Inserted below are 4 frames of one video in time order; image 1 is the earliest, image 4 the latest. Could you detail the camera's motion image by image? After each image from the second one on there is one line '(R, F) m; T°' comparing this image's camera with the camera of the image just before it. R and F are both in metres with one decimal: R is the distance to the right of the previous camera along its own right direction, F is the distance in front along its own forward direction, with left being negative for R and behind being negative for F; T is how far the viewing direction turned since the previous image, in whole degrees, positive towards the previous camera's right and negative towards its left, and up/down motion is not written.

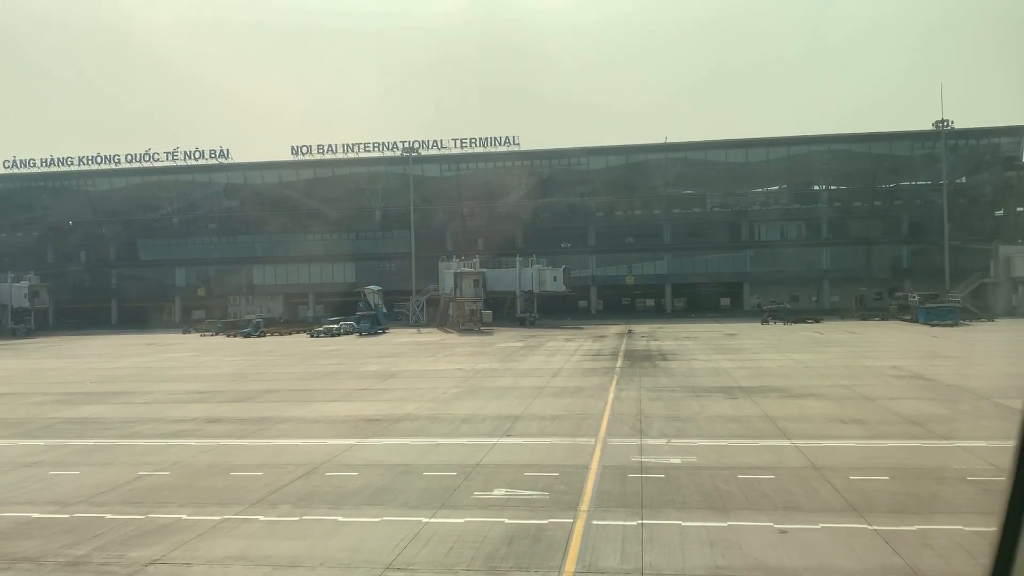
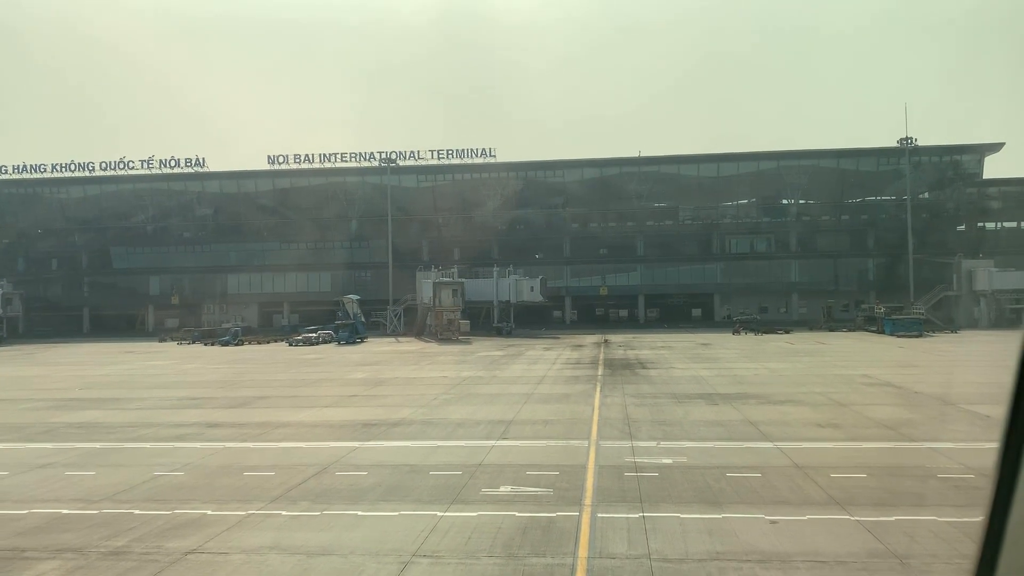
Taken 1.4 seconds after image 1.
(-0.7, -0.8) m; +2°
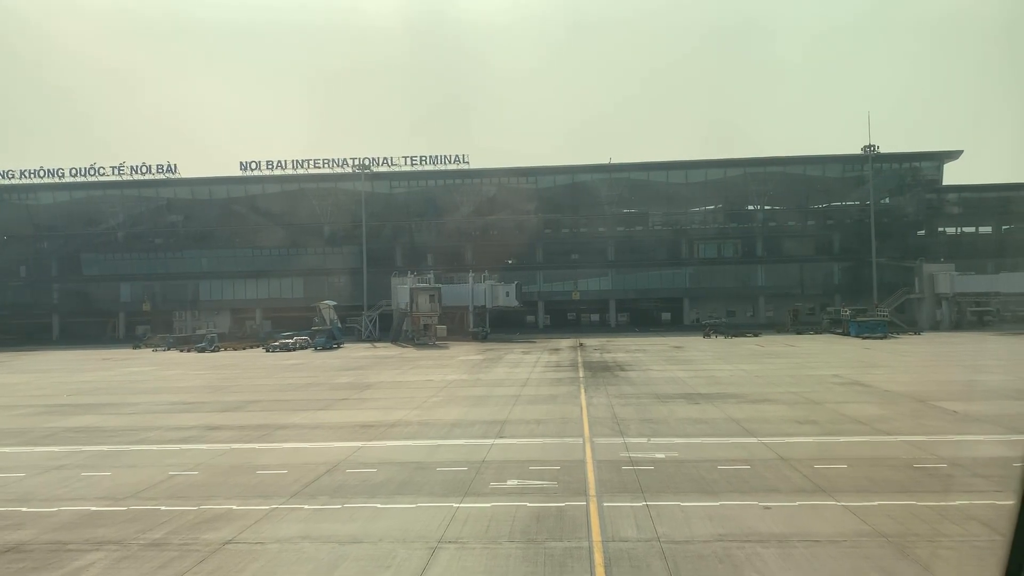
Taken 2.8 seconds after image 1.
(-0.8, -0.7) m; +3°
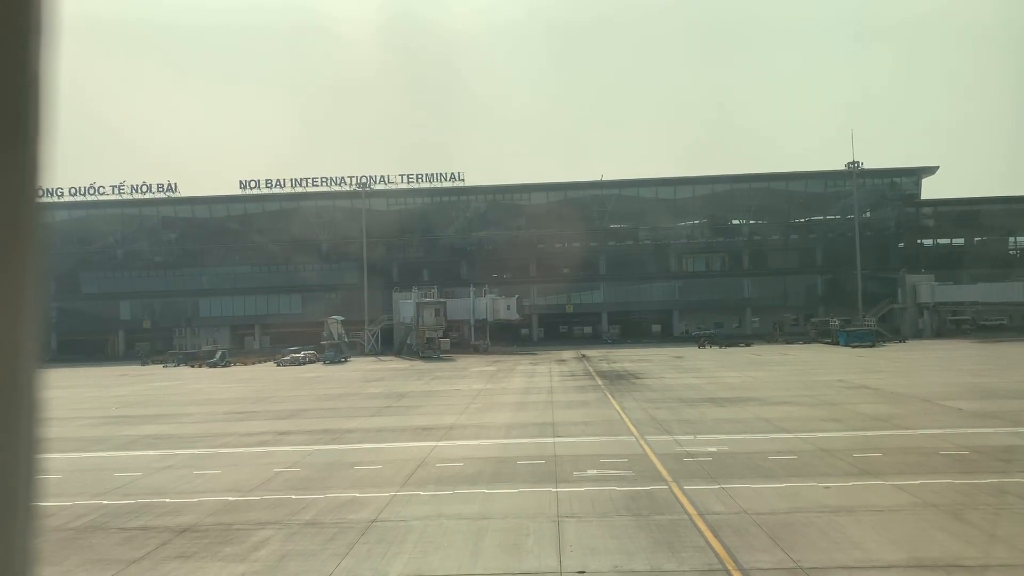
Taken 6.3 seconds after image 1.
(-2.2, -1.6) m; +1°
